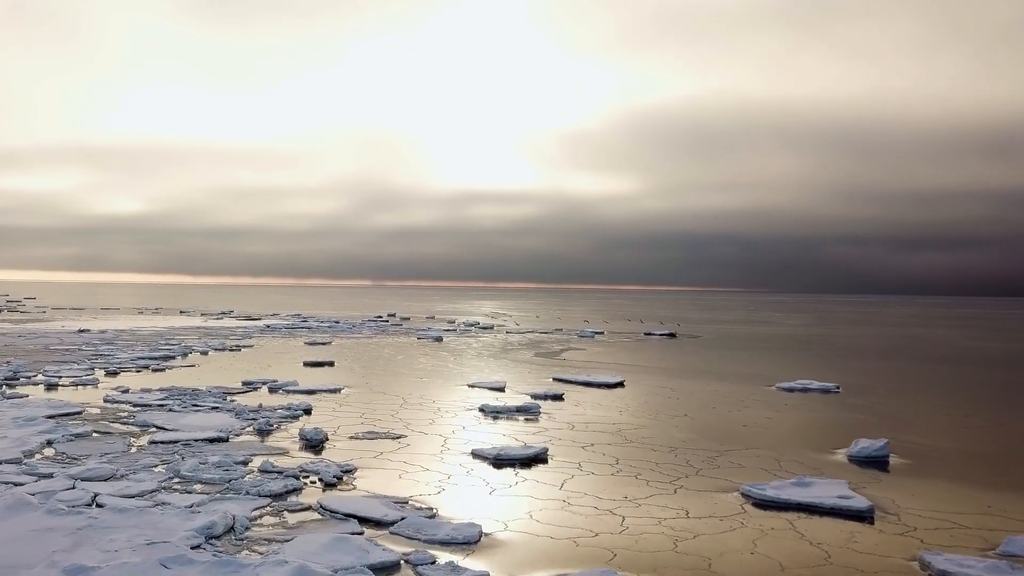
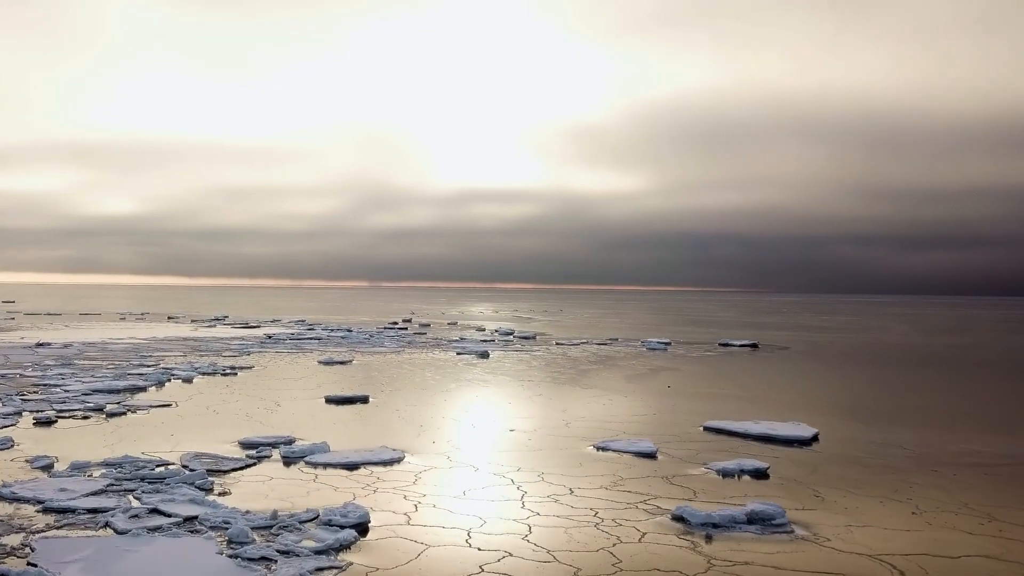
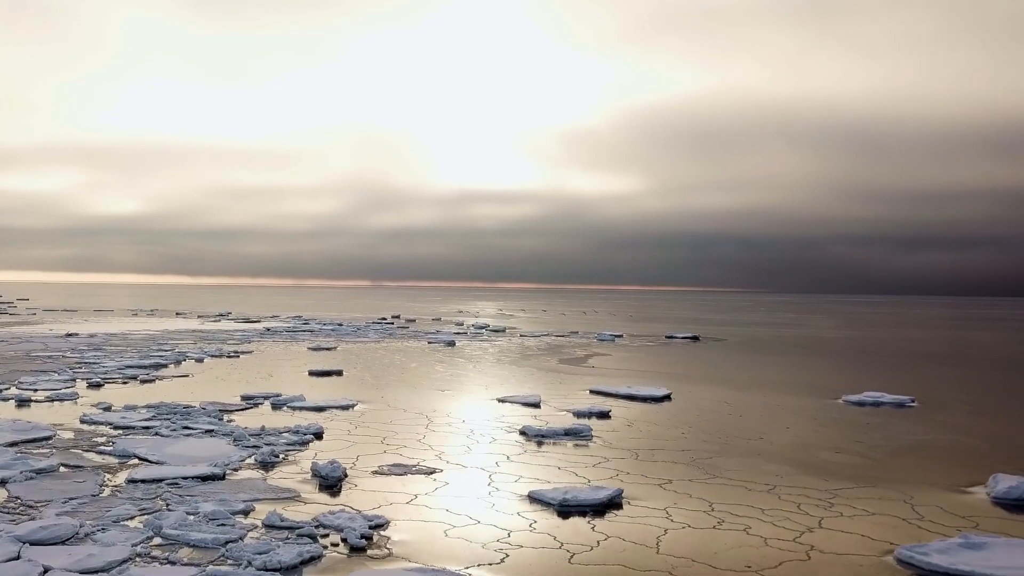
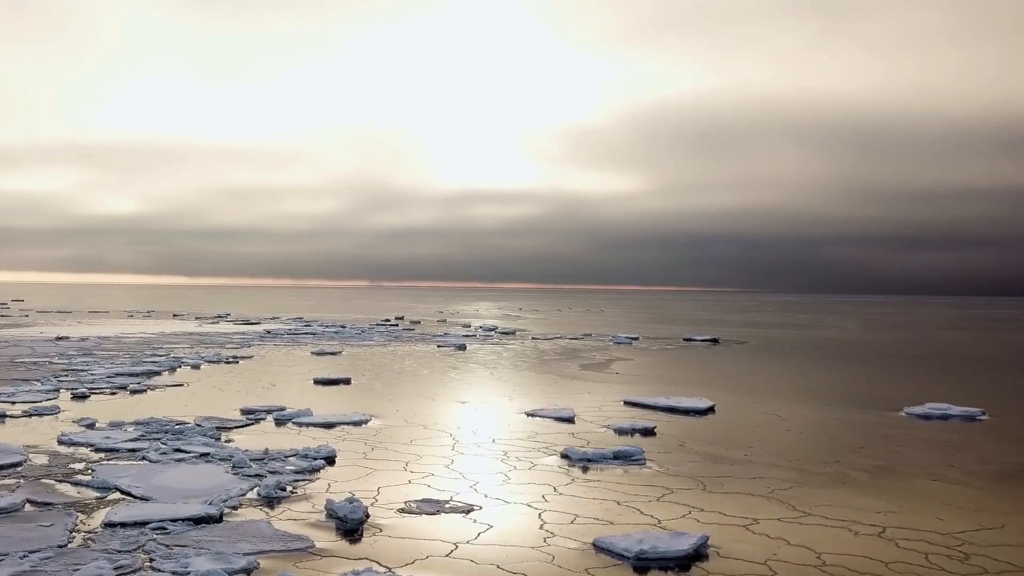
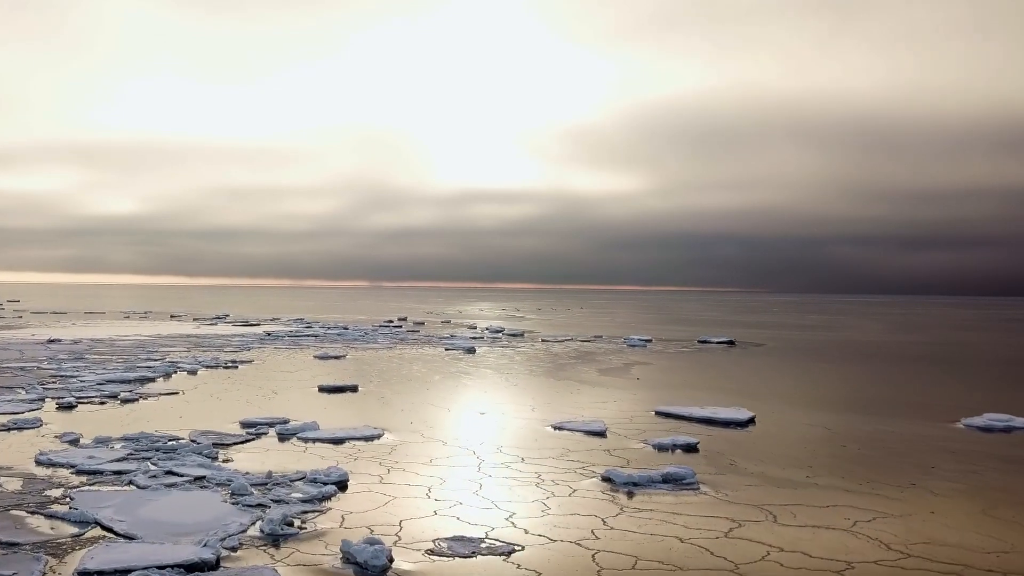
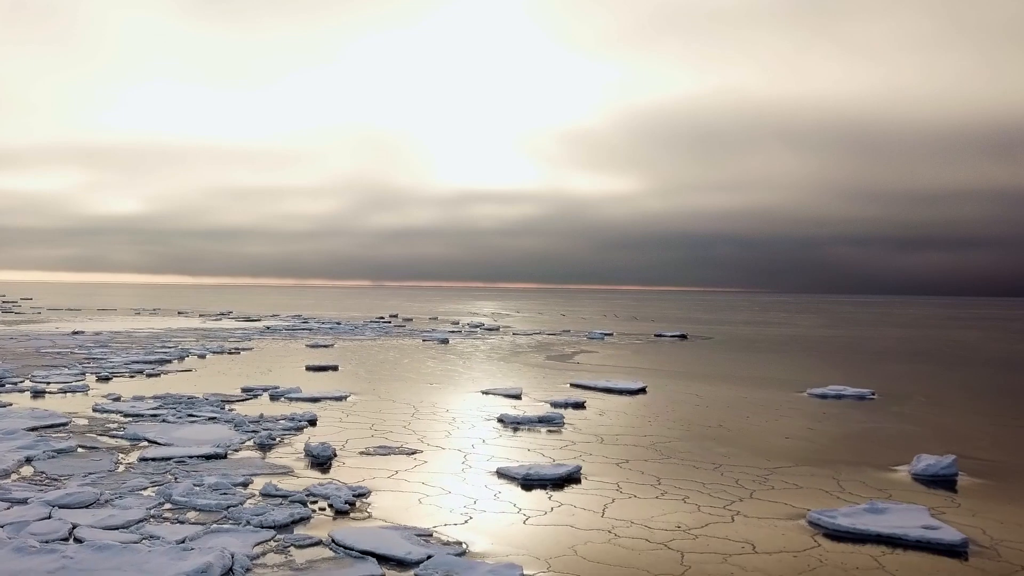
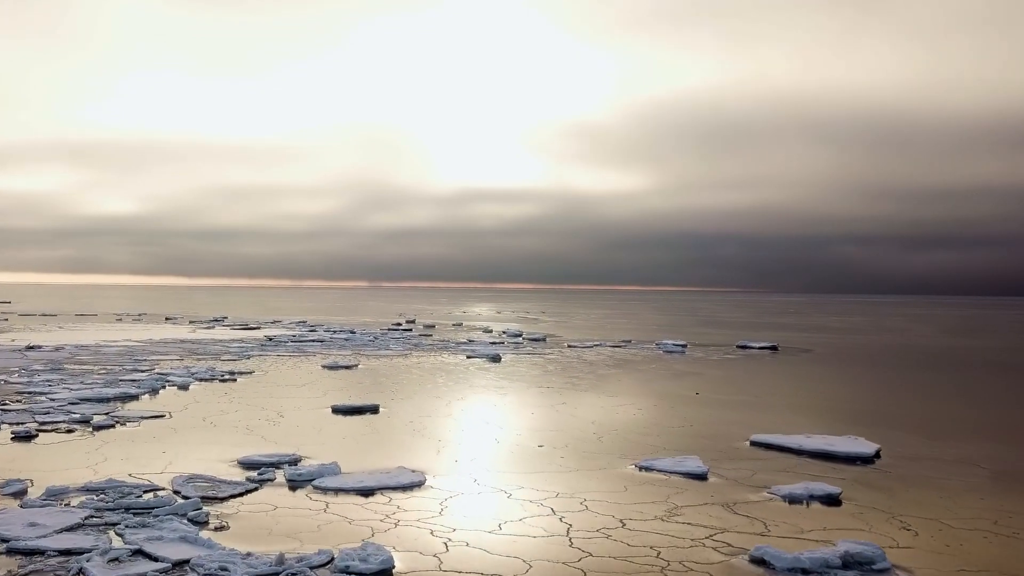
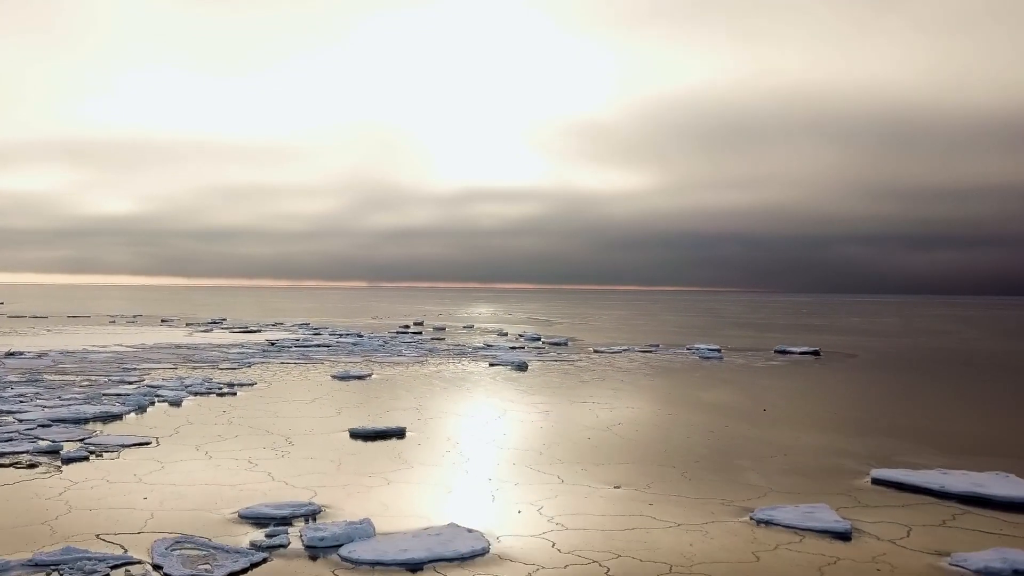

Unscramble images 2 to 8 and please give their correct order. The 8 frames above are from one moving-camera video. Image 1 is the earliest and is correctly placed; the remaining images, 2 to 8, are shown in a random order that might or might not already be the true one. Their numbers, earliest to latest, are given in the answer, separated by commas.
6, 3, 4, 5, 2, 7, 8
